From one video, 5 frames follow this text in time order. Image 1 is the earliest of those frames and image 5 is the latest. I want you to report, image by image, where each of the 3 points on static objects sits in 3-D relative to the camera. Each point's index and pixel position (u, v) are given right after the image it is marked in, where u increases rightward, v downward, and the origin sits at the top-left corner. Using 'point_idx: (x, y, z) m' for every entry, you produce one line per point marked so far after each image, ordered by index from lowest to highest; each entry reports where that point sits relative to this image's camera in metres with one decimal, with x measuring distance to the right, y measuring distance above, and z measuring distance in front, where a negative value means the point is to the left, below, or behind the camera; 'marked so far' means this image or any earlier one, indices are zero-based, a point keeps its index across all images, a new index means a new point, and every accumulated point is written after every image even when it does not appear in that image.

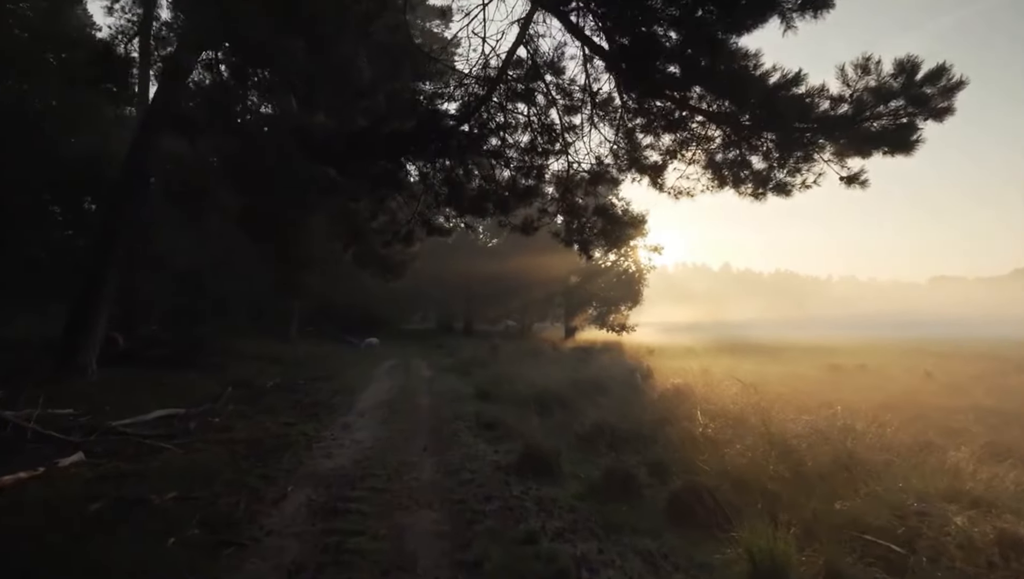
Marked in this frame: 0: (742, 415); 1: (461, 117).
0: (+4.6, -2.5, +13.1) m
1: (-0.7, +2.4, +9.4) m
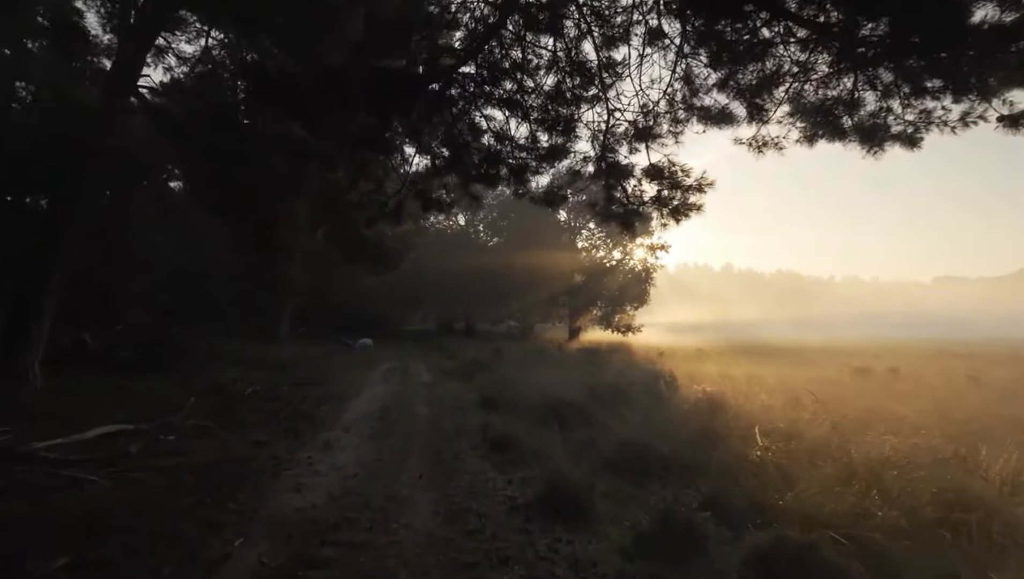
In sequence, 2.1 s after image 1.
0: (+4.9, -2.4, +10.9) m
1: (-0.5, +2.6, +7.2) m
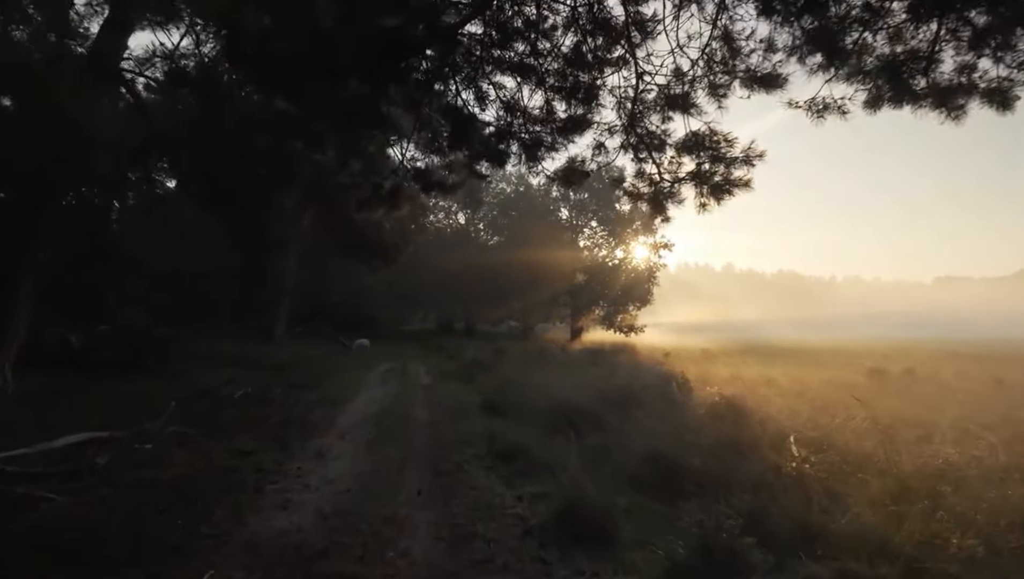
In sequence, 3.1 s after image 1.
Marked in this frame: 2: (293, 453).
0: (+5.0, -2.3, +10.0) m
1: (-0.4, +2.6, +6.3) m
2: (-3.5, -2.6, +10.4) m
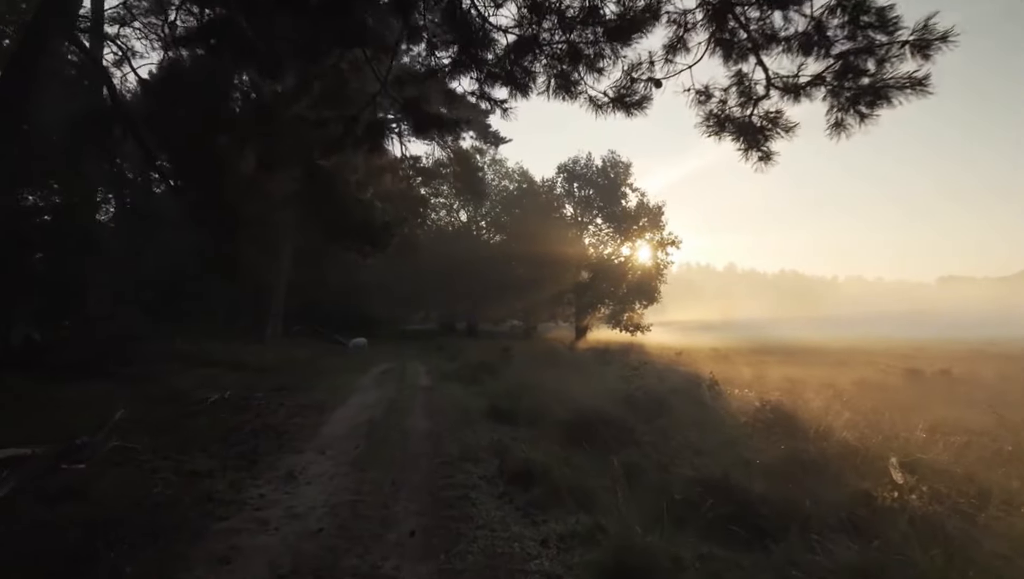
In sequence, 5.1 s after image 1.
0: (+5.2, -2.1, +8.0) m
1: (-0.2, +2.8, +4.4) m
2: (-3.2, -2.4, +8.5) m
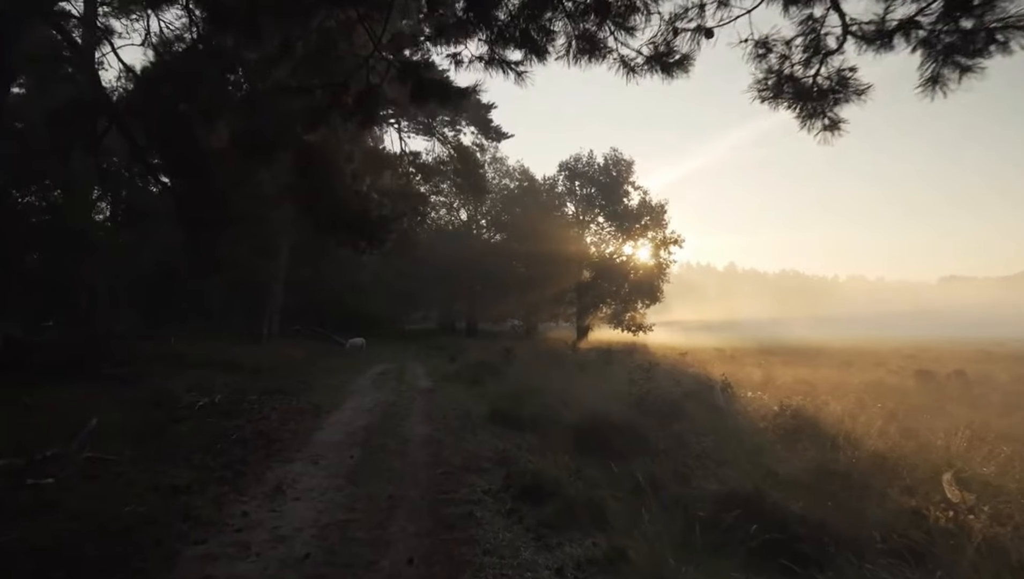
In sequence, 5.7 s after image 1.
0: (+5.3, -2.1, +7.3) m
1: (-0.1, +2.9, +3.7) m
2: (-3.2, -2.3, +7.7) m
